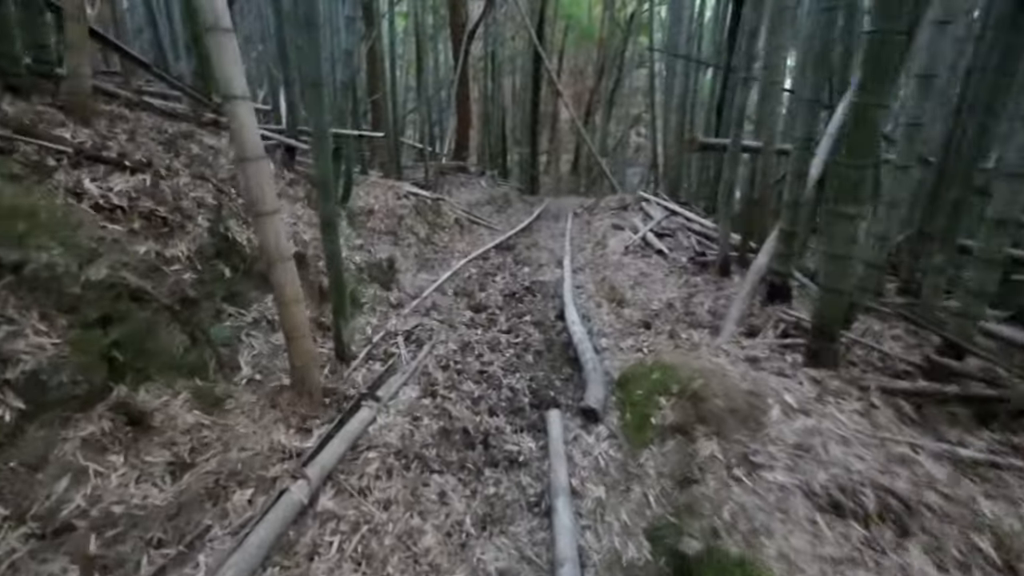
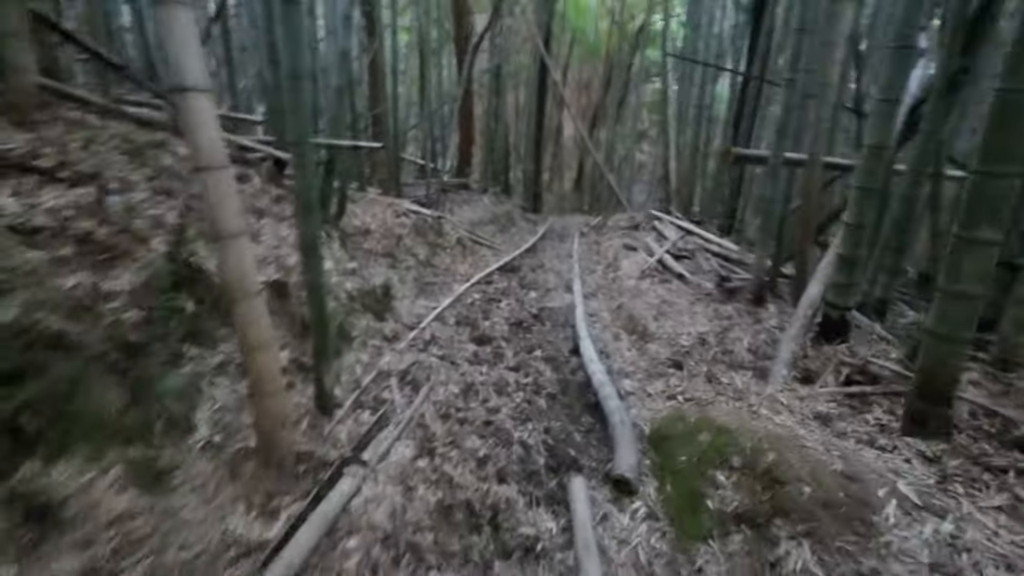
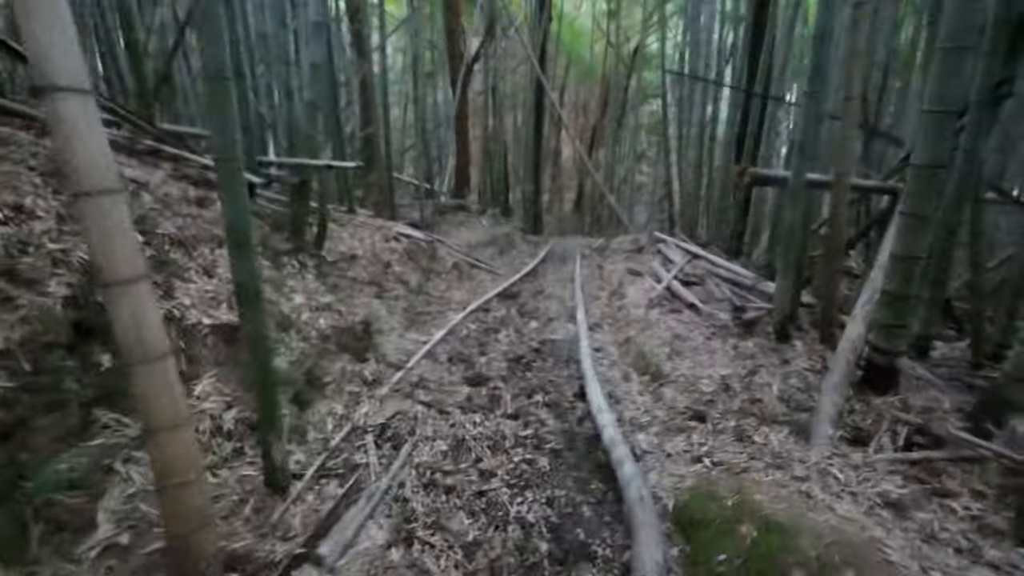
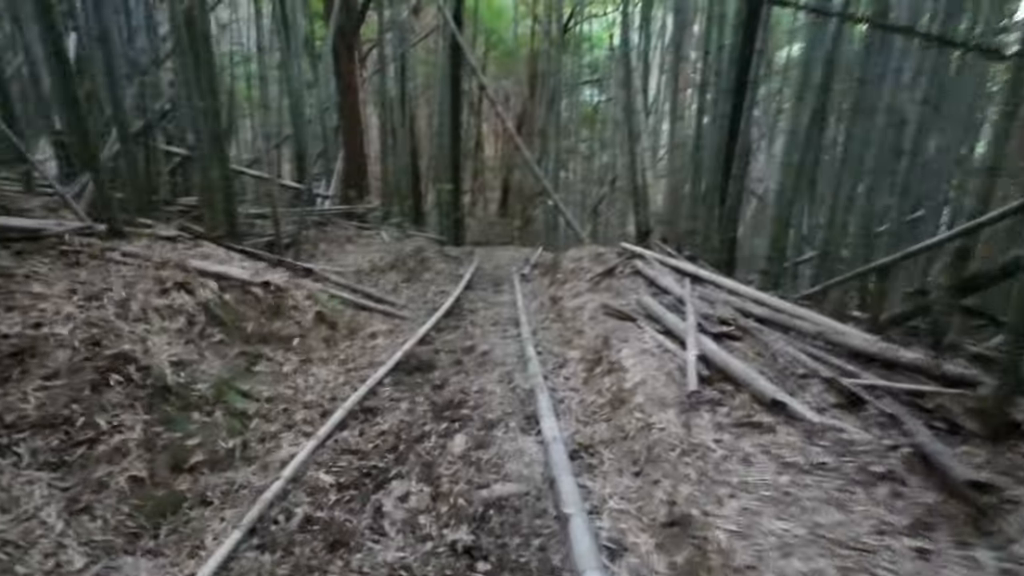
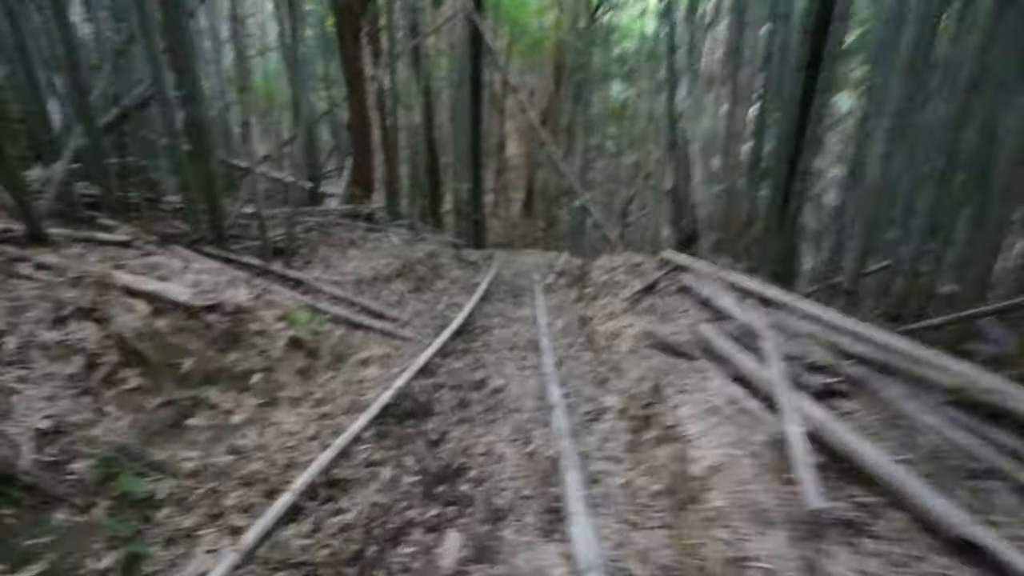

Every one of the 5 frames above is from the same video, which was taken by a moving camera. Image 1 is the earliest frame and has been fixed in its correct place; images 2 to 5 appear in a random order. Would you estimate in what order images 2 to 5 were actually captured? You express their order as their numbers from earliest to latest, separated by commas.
2, 3, 4, 5
